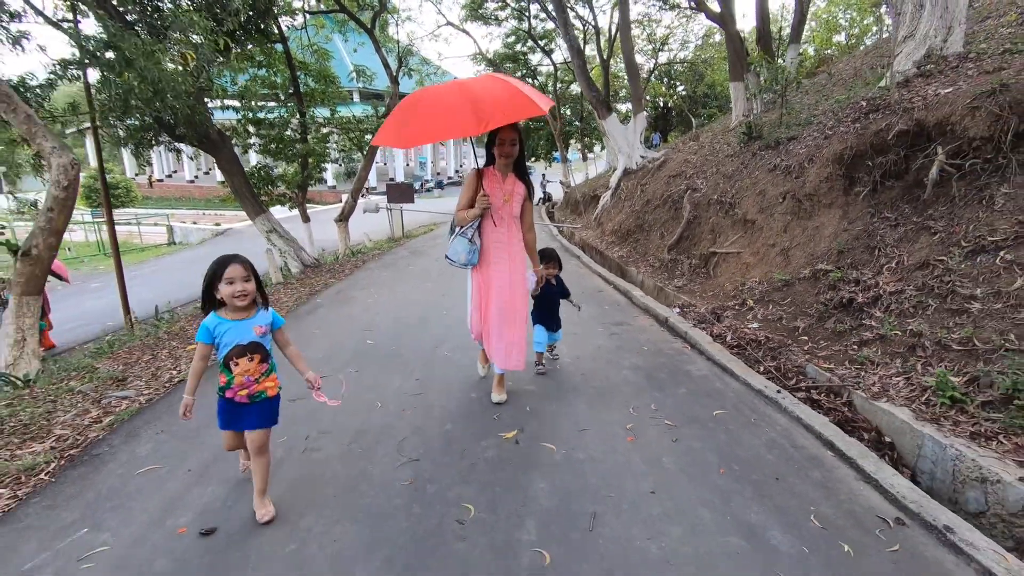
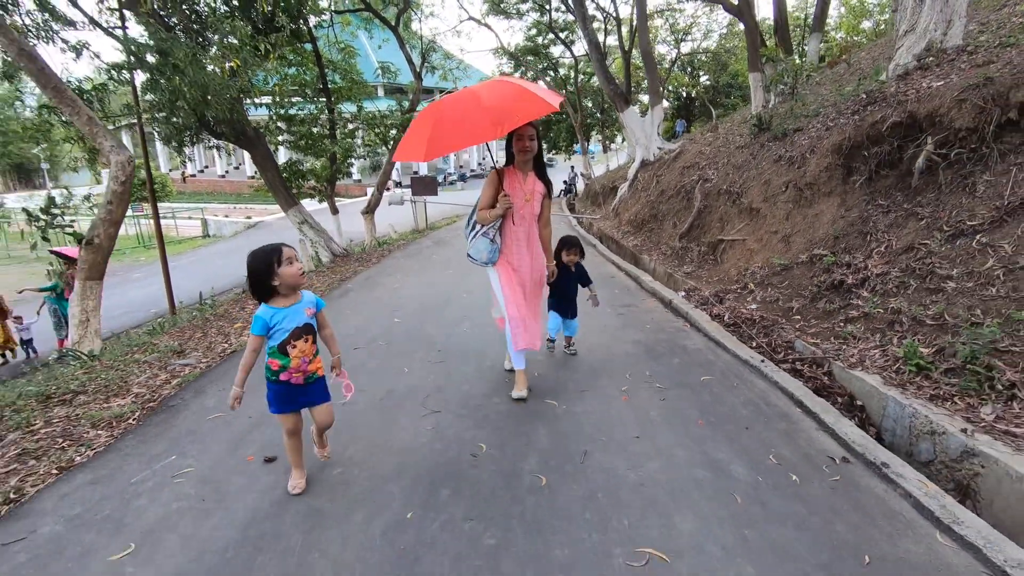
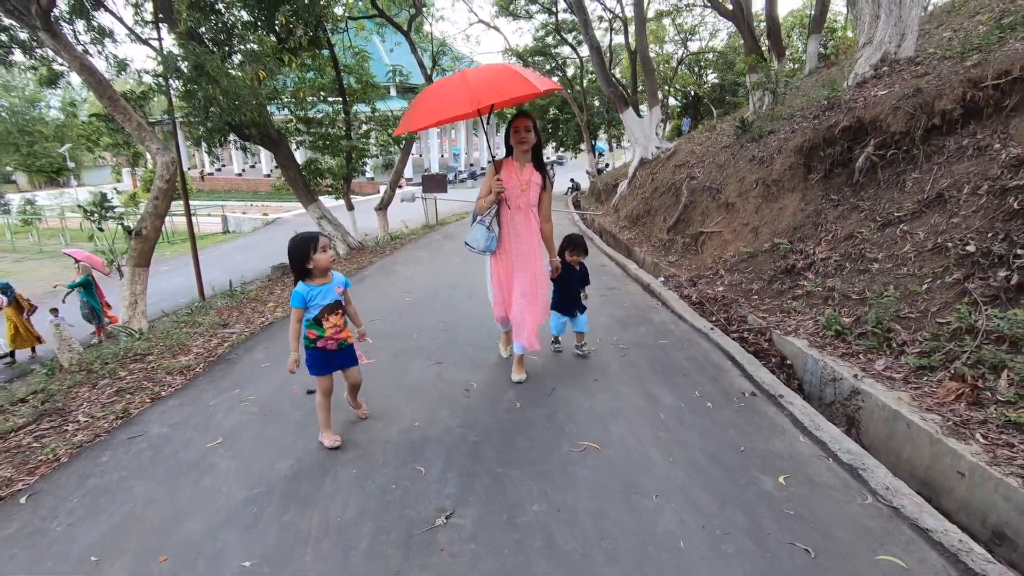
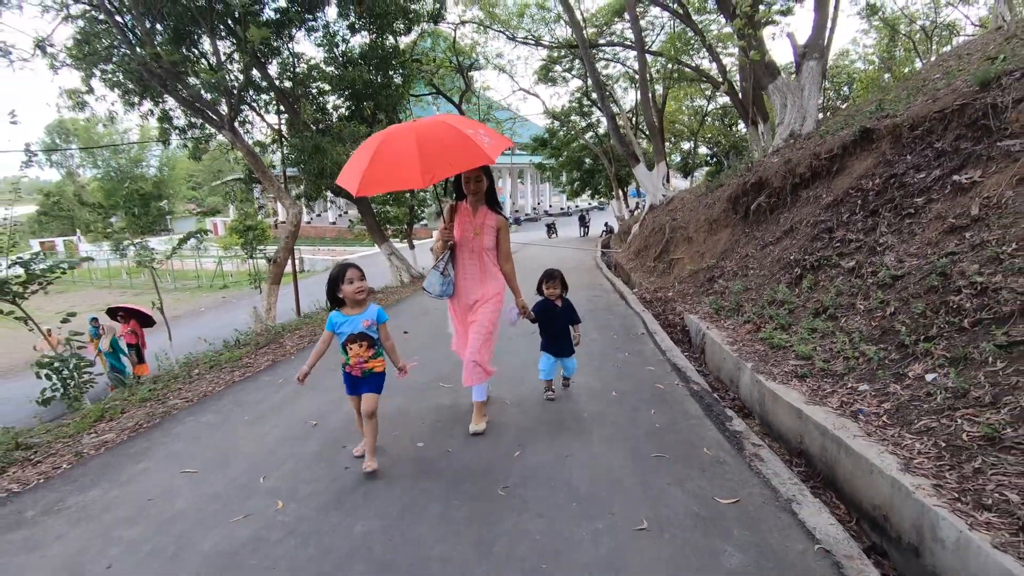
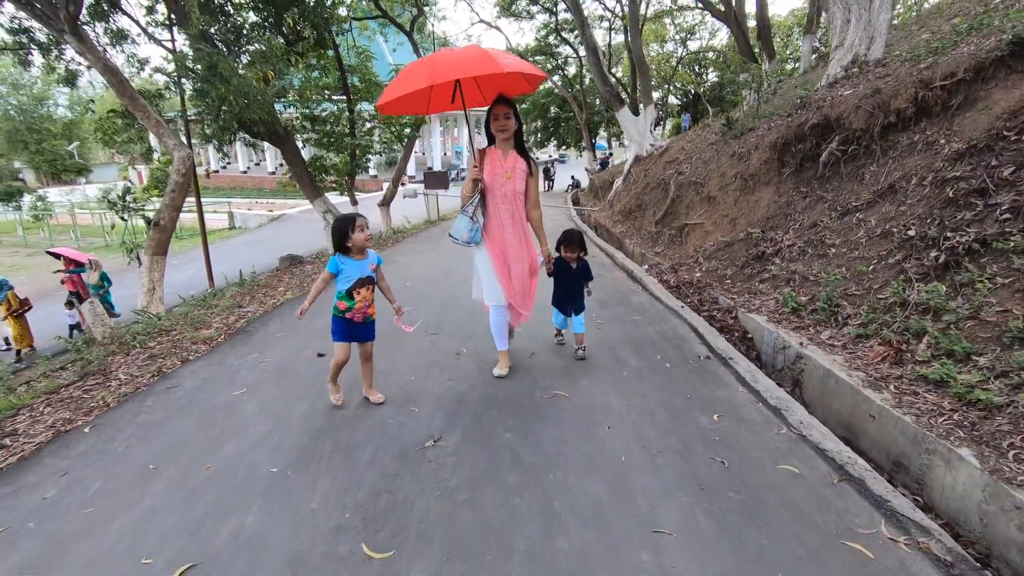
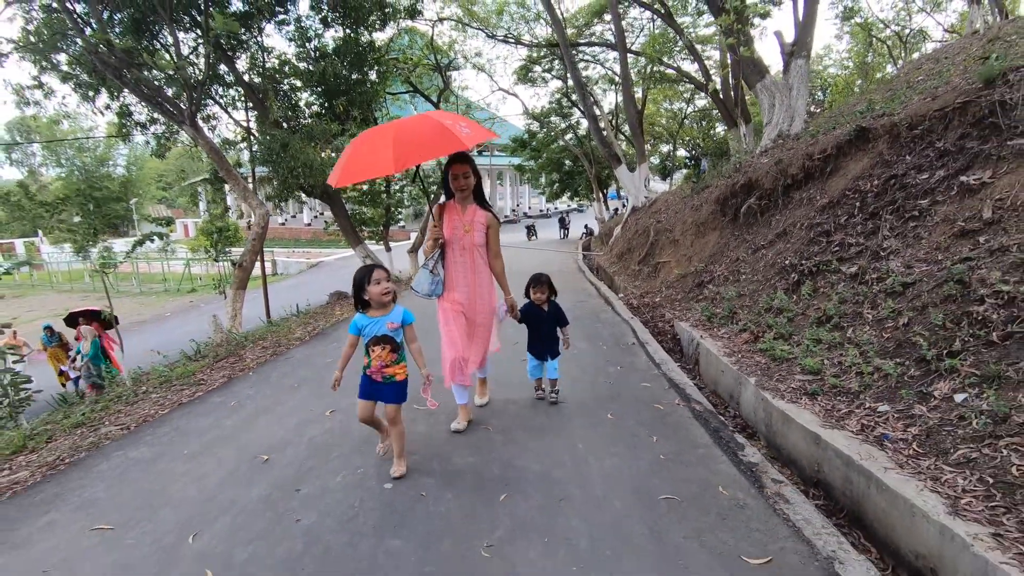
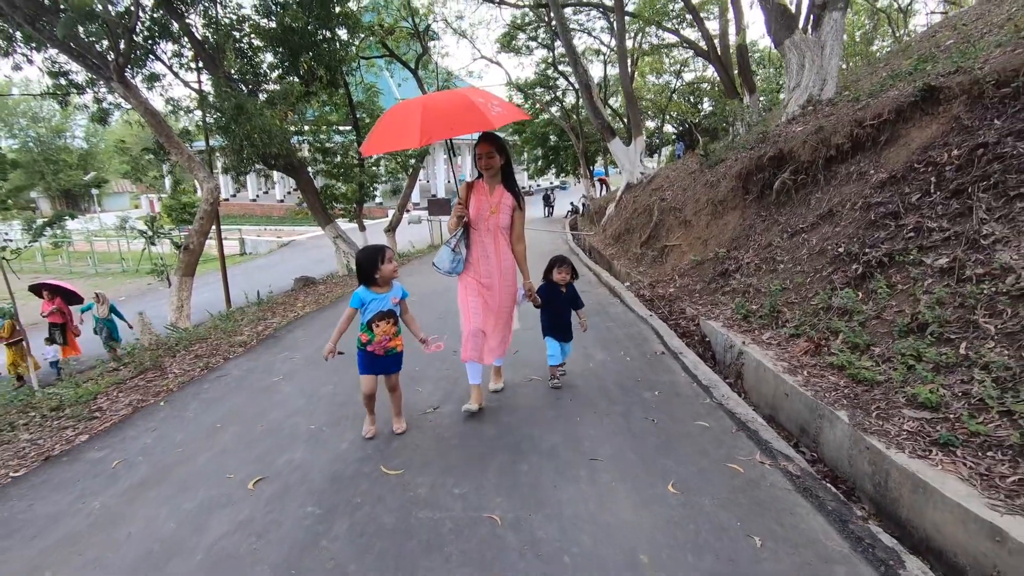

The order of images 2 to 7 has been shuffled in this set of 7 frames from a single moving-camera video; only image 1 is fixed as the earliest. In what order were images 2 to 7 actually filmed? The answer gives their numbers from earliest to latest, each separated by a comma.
2, 3, 5, 7, 6, 4
